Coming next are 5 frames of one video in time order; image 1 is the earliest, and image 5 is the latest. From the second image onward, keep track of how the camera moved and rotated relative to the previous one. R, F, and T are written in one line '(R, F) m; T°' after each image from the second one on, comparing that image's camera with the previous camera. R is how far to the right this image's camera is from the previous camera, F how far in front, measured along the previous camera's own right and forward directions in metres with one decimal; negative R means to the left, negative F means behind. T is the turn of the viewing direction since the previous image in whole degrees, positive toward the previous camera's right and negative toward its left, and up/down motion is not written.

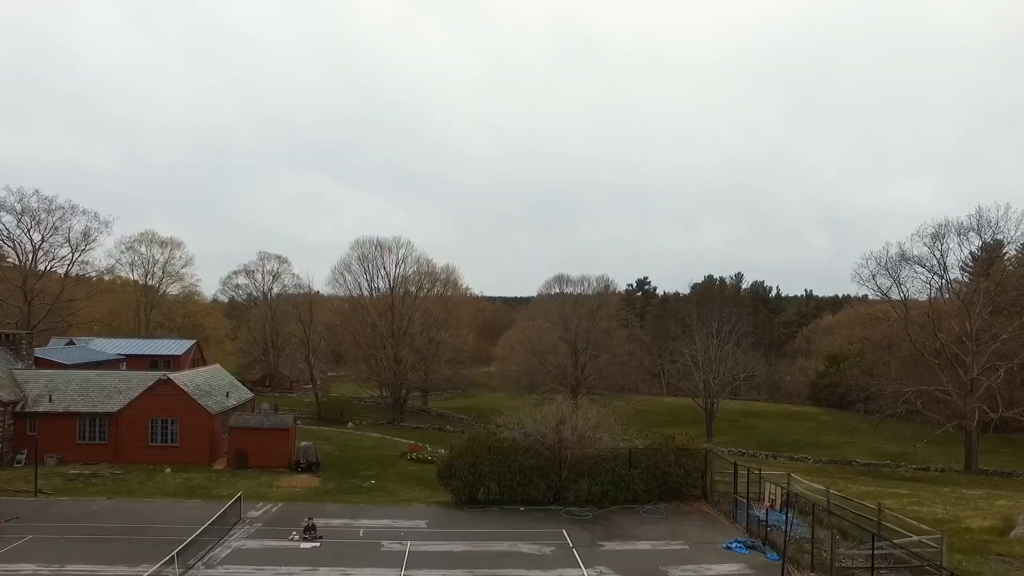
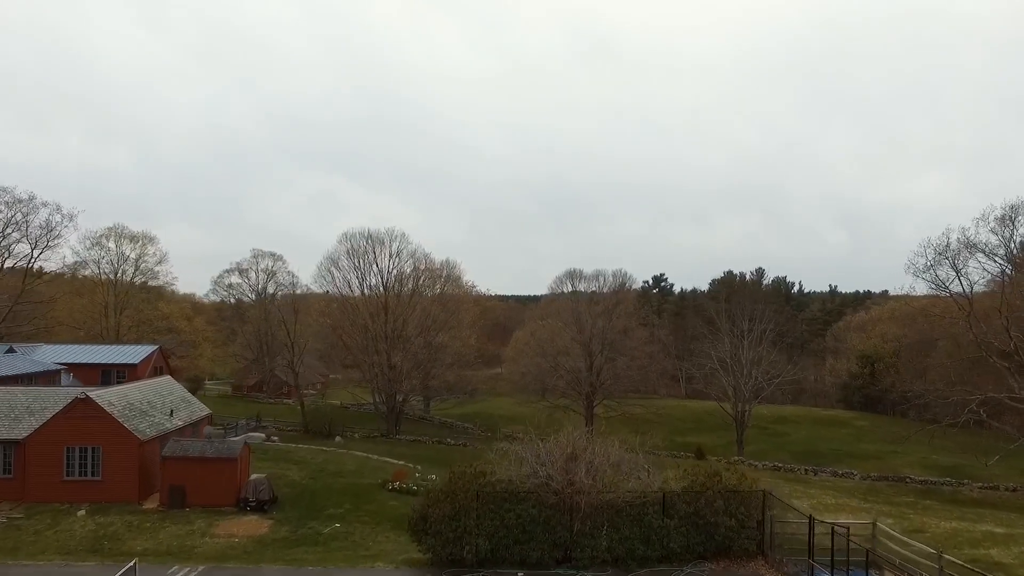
(+0.4, +4.0) m; -1°
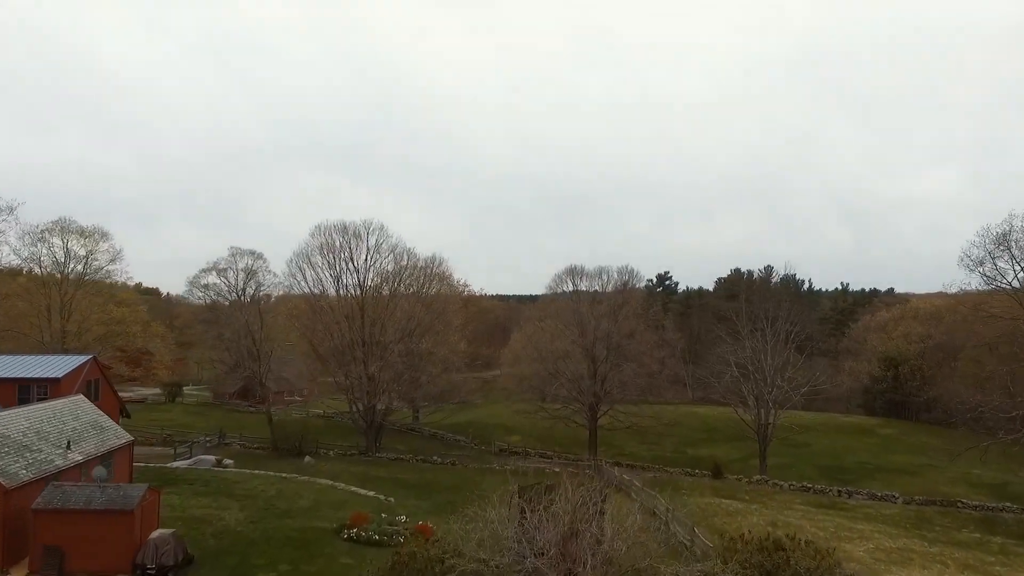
(+0.5, +3.9) m; 0°
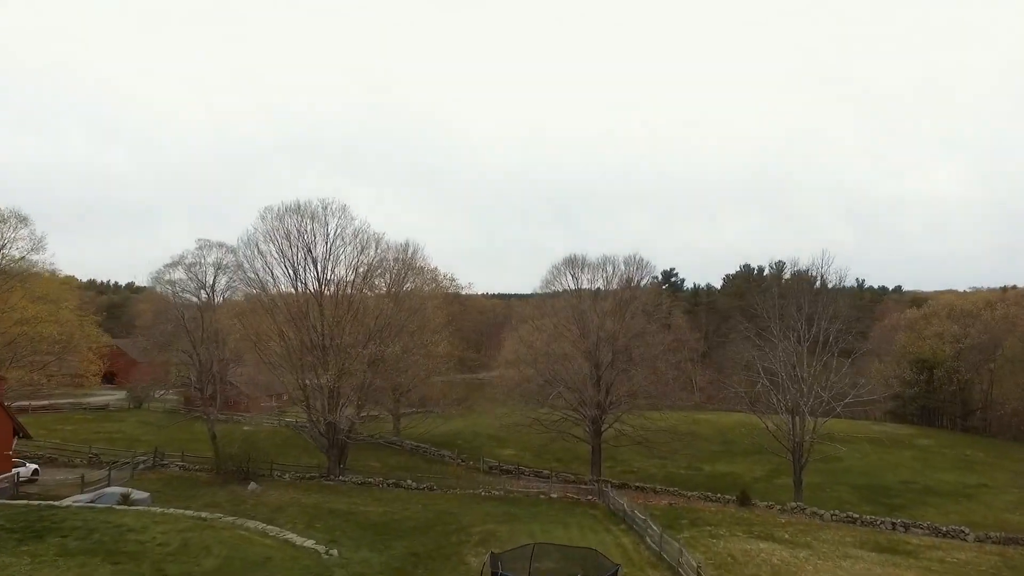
(+0.7, +4.9) m; 0°
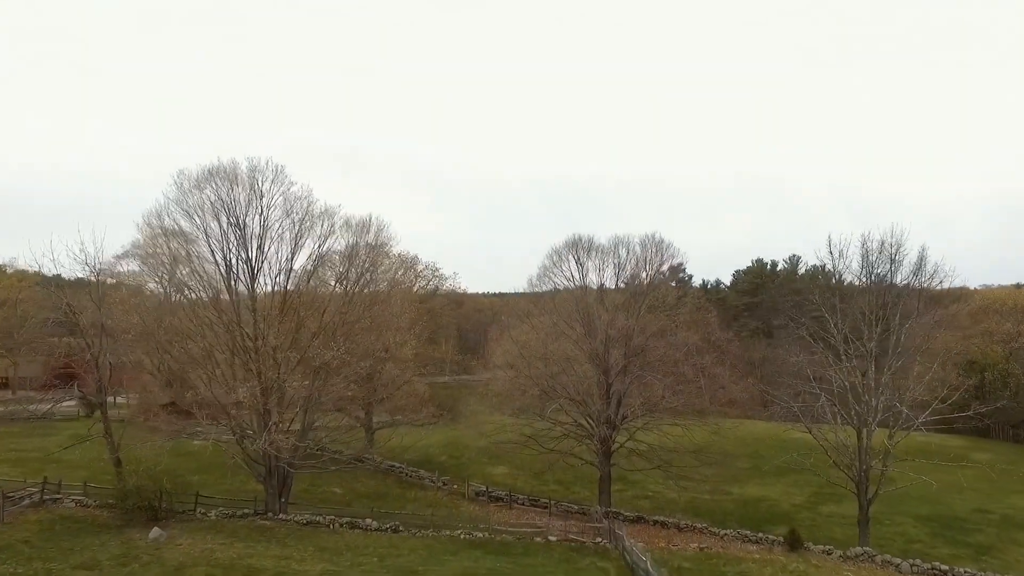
(+0.6, +5.8) m; 0°
